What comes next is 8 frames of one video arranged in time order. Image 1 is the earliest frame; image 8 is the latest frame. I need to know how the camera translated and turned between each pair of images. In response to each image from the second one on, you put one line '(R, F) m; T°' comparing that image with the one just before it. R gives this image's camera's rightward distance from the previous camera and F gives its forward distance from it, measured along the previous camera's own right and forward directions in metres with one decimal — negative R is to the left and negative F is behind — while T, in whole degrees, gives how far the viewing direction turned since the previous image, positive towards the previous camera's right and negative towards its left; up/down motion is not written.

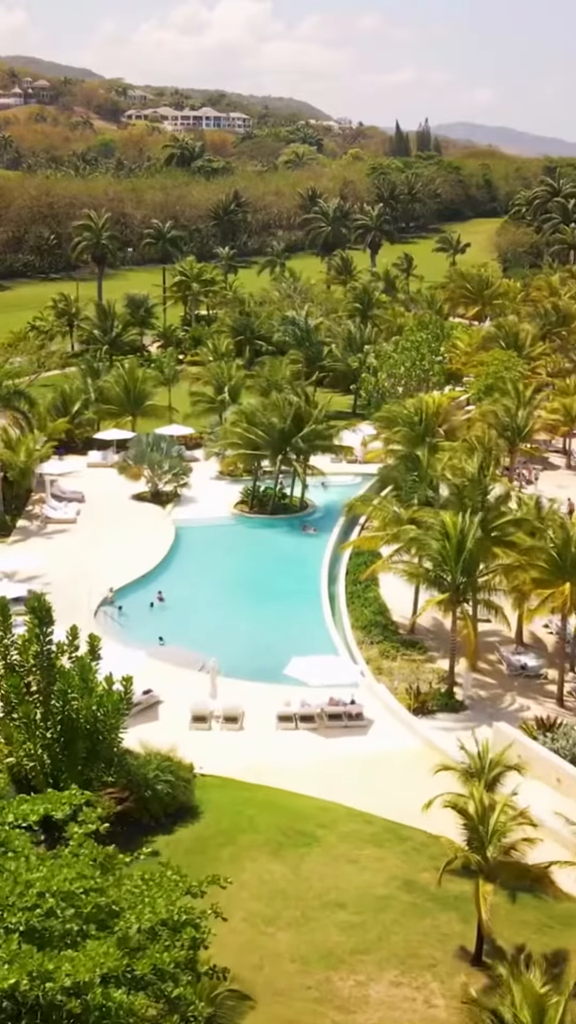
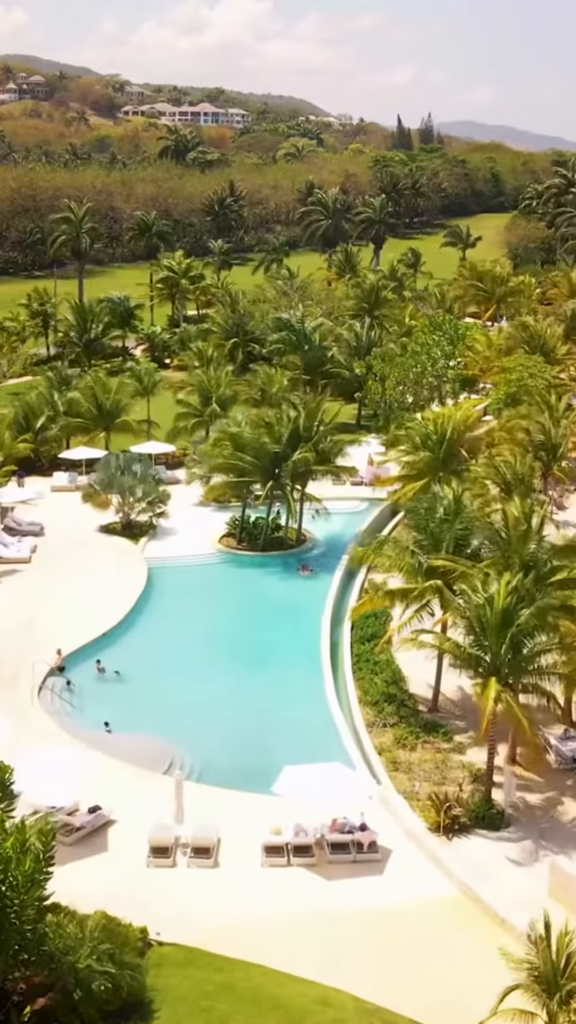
(+0.1, +5.9) m; 0°
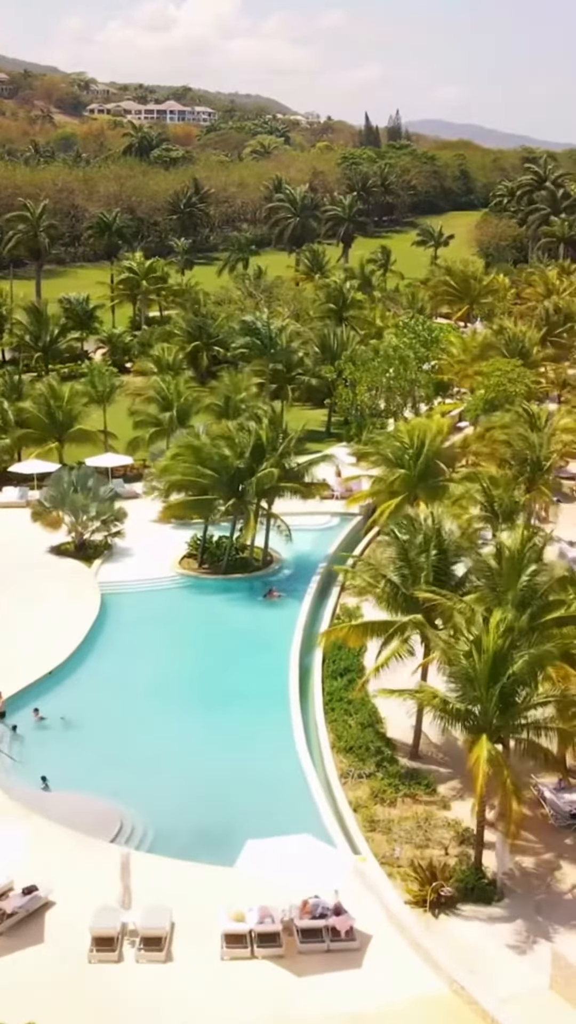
(+0.1, +2.4) m; +1°
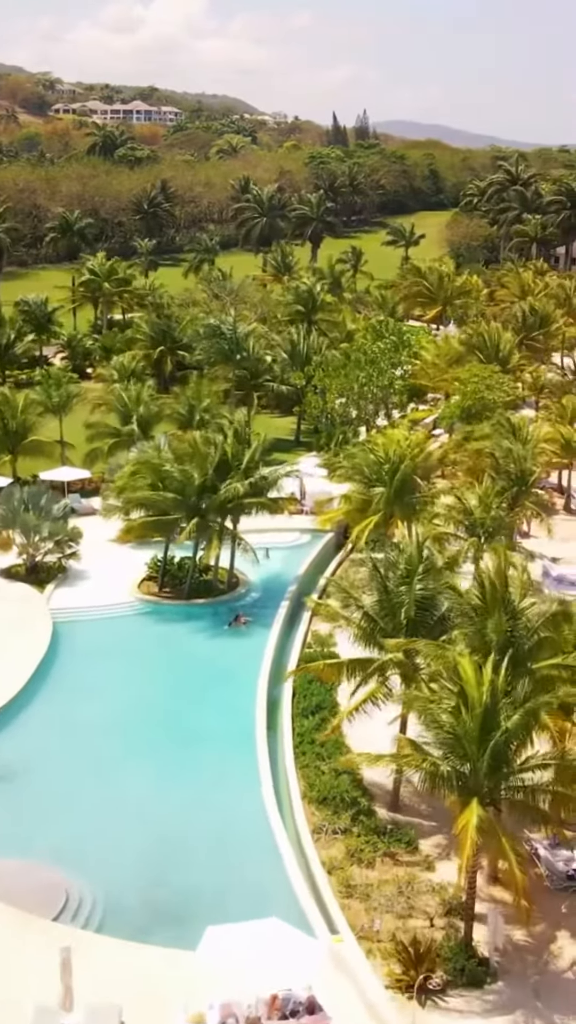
(+0.1, +2.1) m; +1°
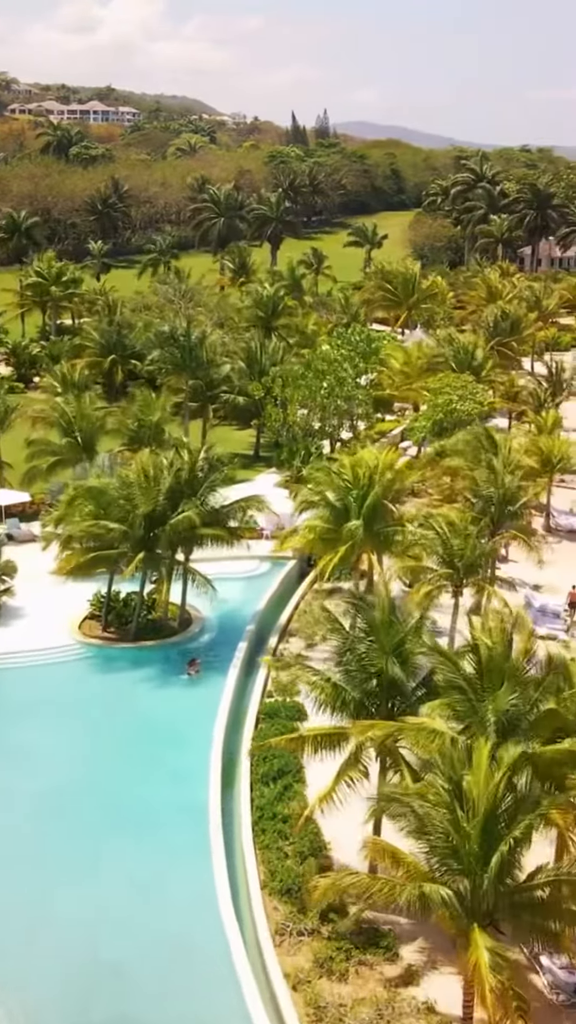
(+0.1, +2.9) m; +1°
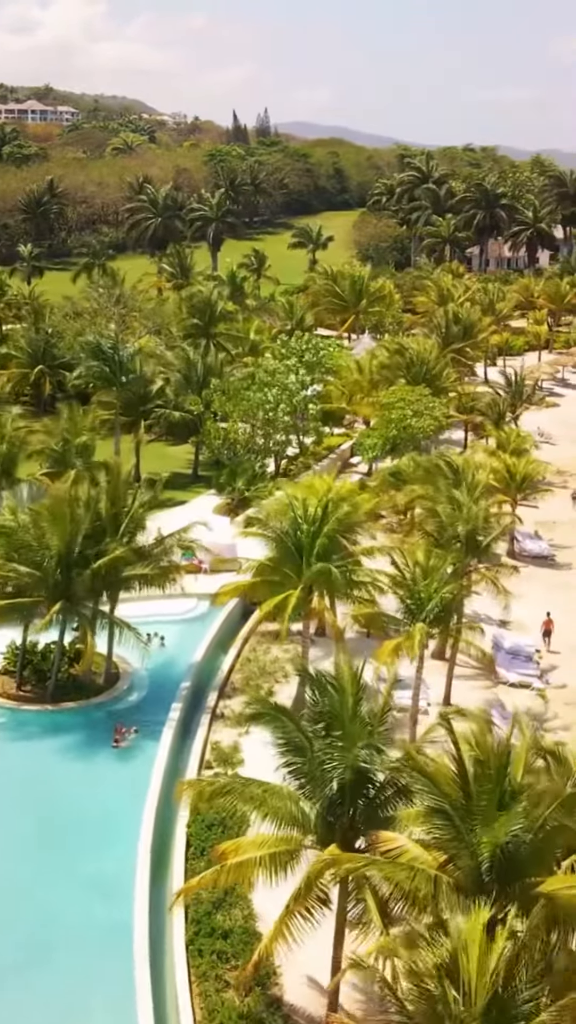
(+0.1, +3.1) m; +2°
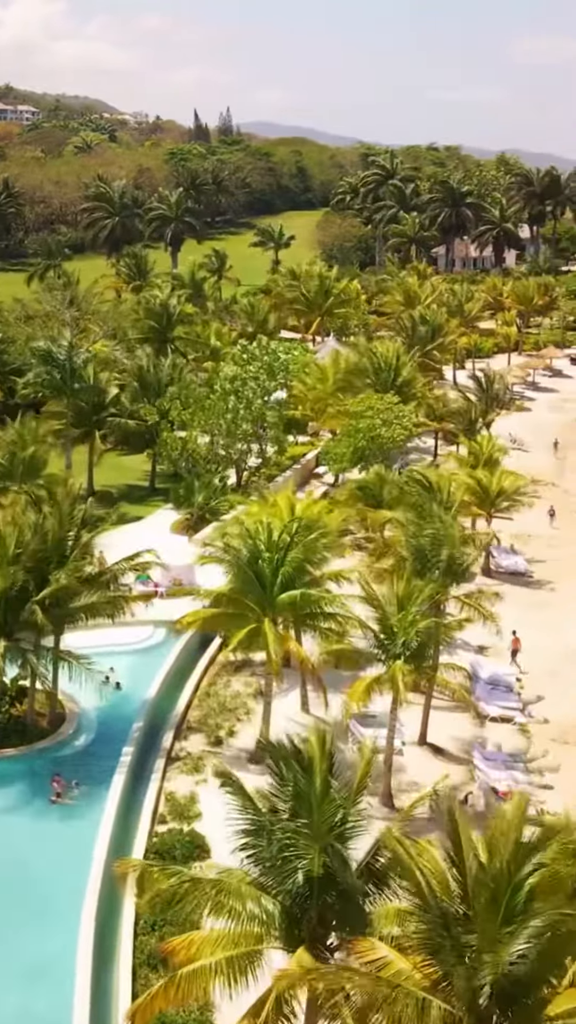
(+0.1, +2.0) m; +1°
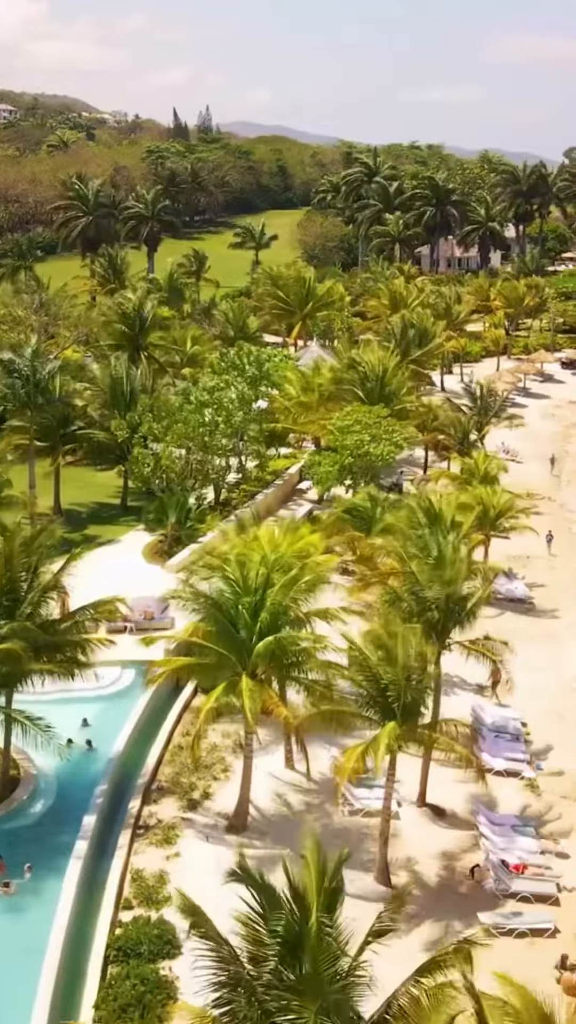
(0.0, +2.4) m; +1°
